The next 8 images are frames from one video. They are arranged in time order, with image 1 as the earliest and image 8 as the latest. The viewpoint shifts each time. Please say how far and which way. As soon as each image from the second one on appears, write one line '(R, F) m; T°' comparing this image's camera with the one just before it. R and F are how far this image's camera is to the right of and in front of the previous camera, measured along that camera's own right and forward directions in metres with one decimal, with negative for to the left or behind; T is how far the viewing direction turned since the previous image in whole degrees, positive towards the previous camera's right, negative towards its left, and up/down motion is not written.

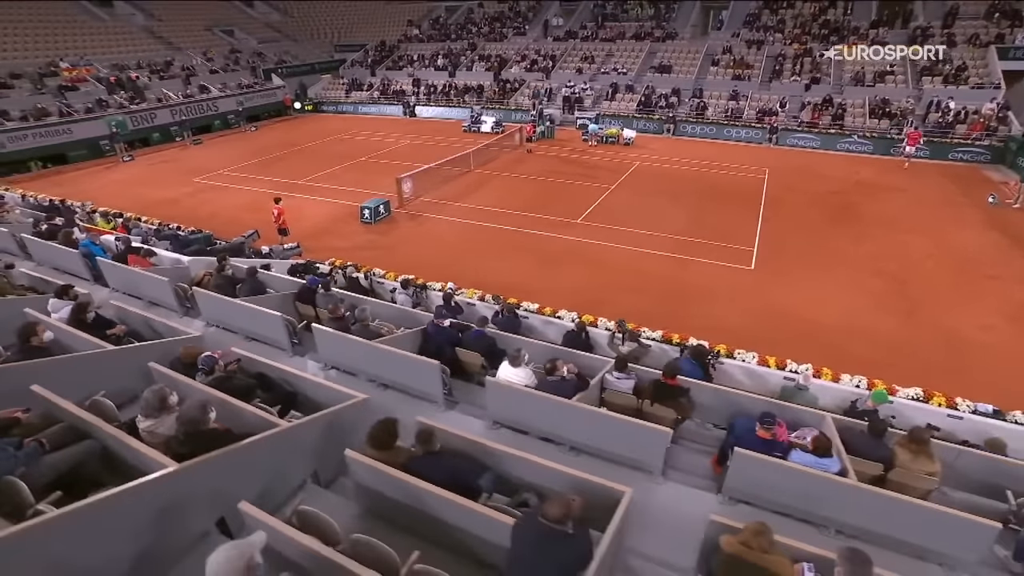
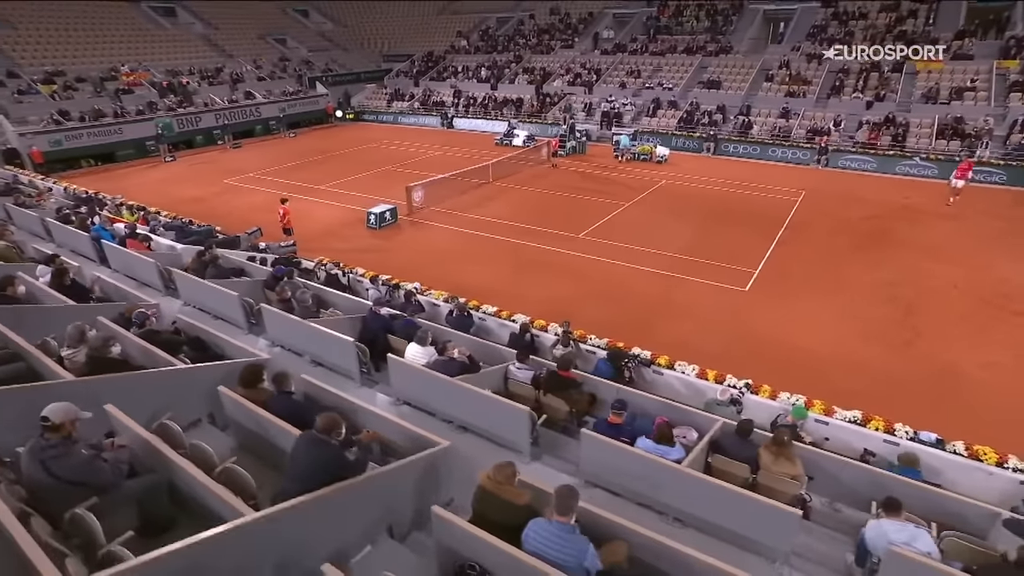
(+2.4, -1.2) m; -6°
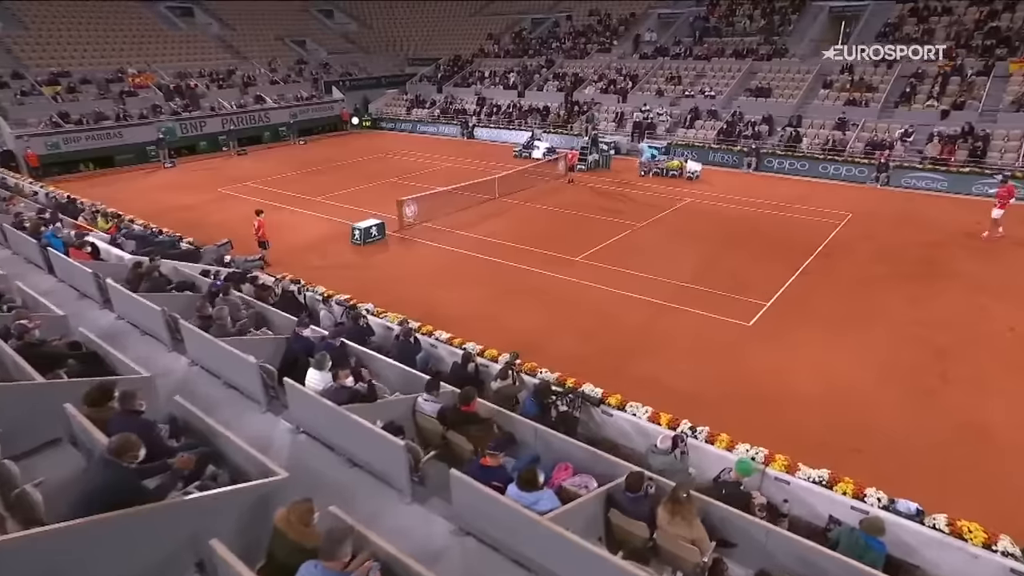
(+2.5, +1.5) m; -6°
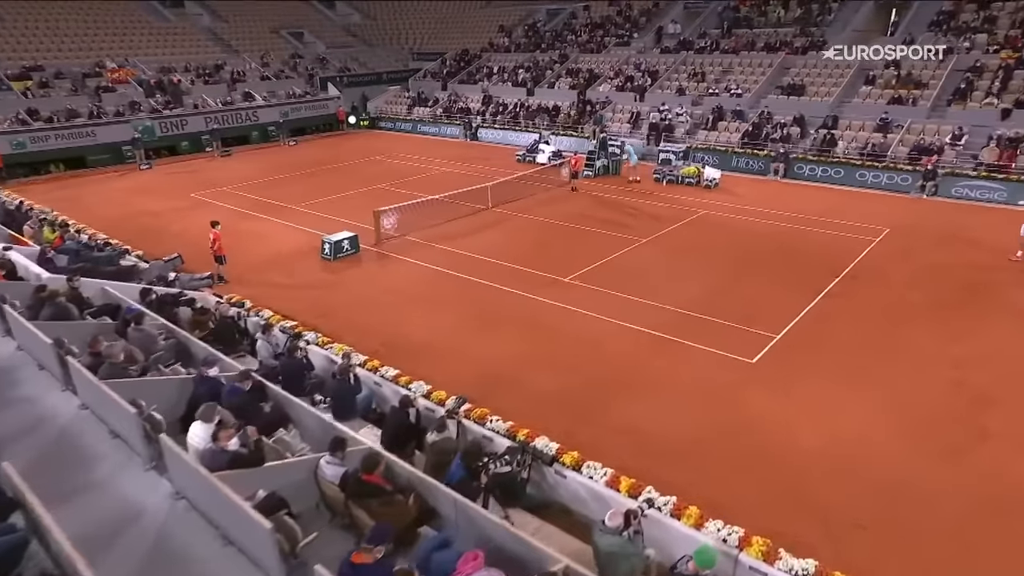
(+1.5, +2.1) m; -4°
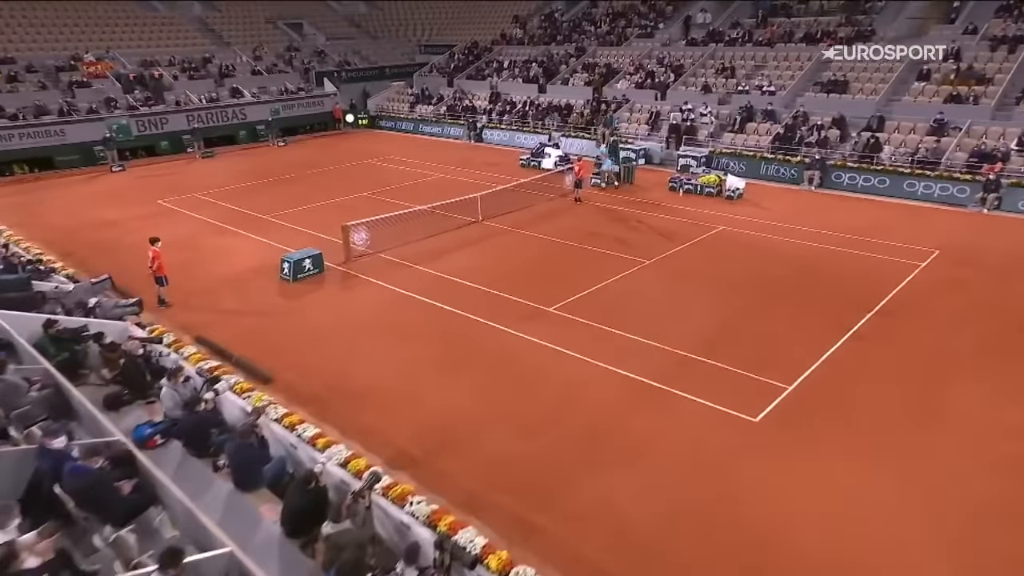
(+1.4, +2.4) m; -4°
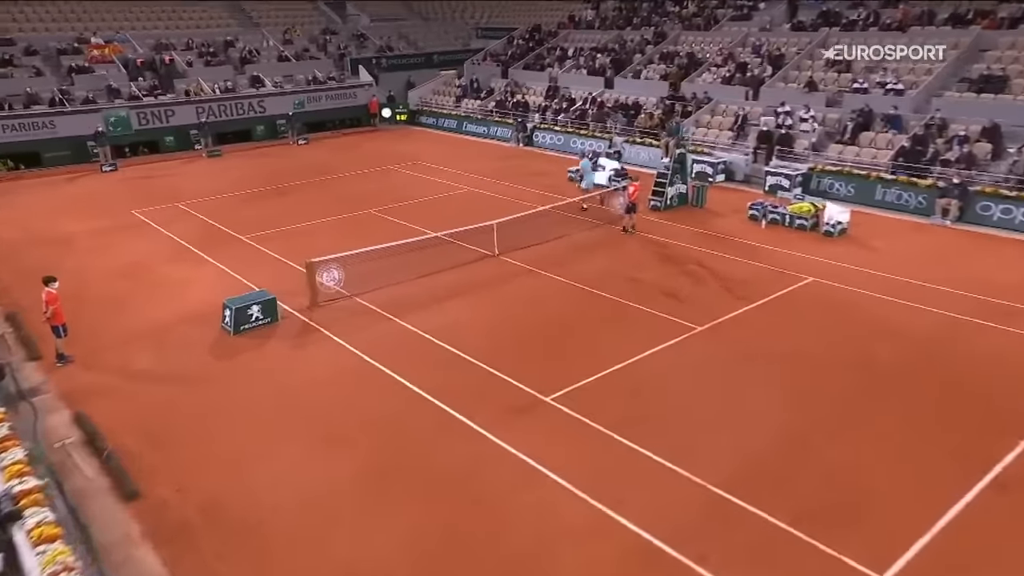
(+1.6, +4.4) m; -8°
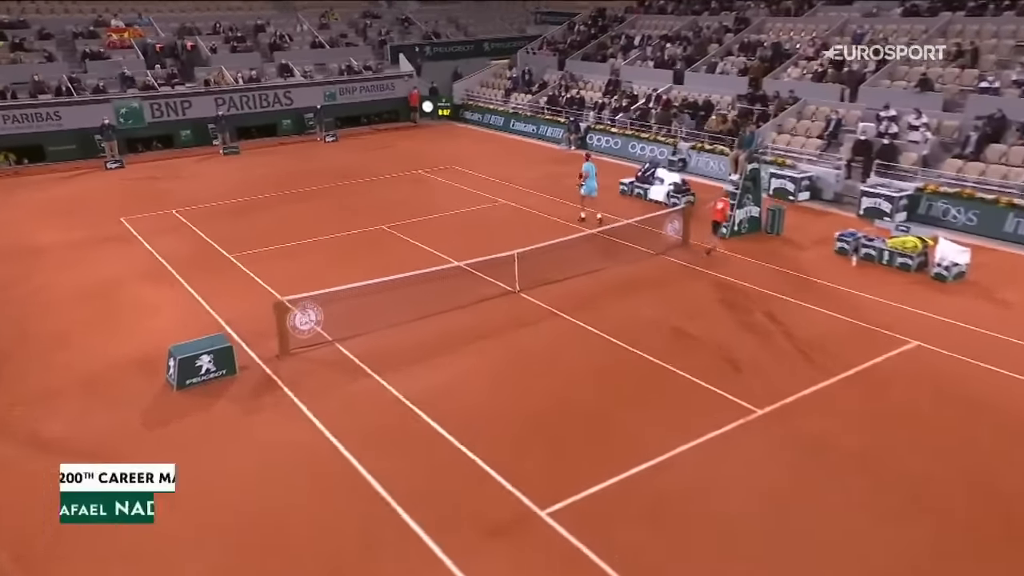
(+0.8, +2.7) m; -5°
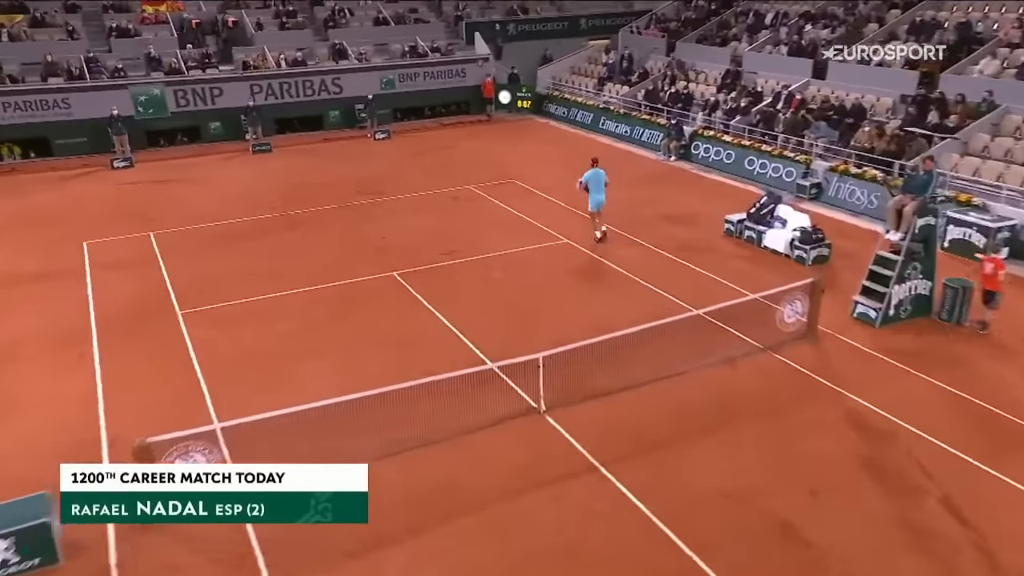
(+0.8, +3.7) m; -8°
